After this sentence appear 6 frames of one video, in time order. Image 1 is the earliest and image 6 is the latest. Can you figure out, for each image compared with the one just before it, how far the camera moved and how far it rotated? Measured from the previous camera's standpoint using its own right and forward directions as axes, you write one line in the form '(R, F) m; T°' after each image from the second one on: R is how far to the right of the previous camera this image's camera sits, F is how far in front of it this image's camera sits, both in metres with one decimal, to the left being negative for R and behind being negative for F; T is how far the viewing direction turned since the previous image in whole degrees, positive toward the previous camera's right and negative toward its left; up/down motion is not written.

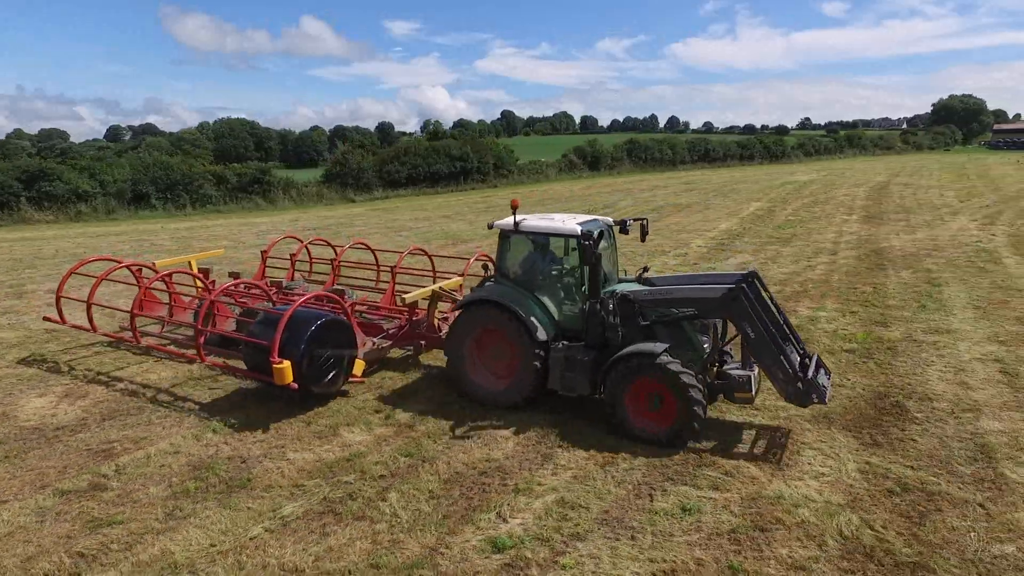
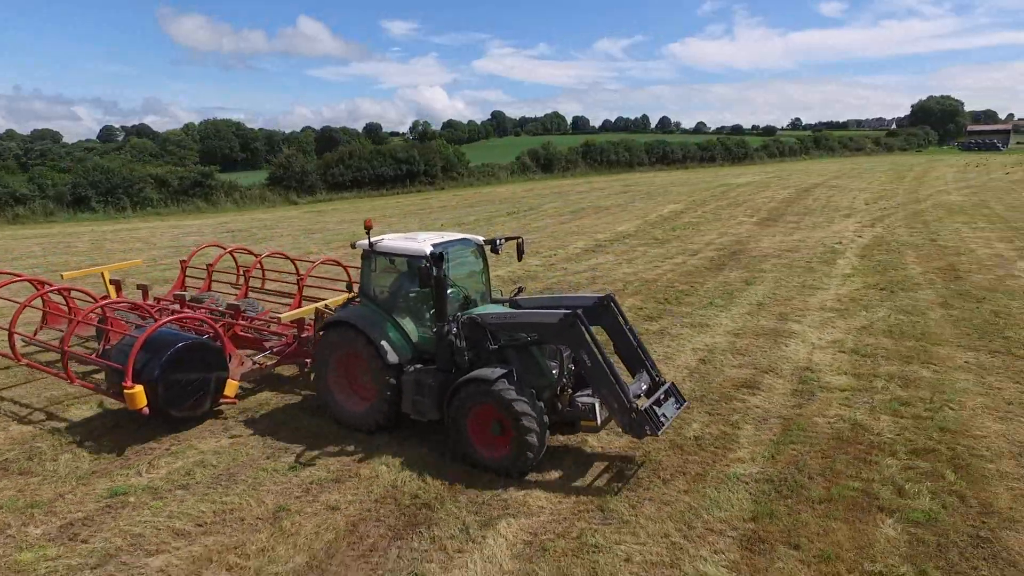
(+2.6, -0.8) m; 0°
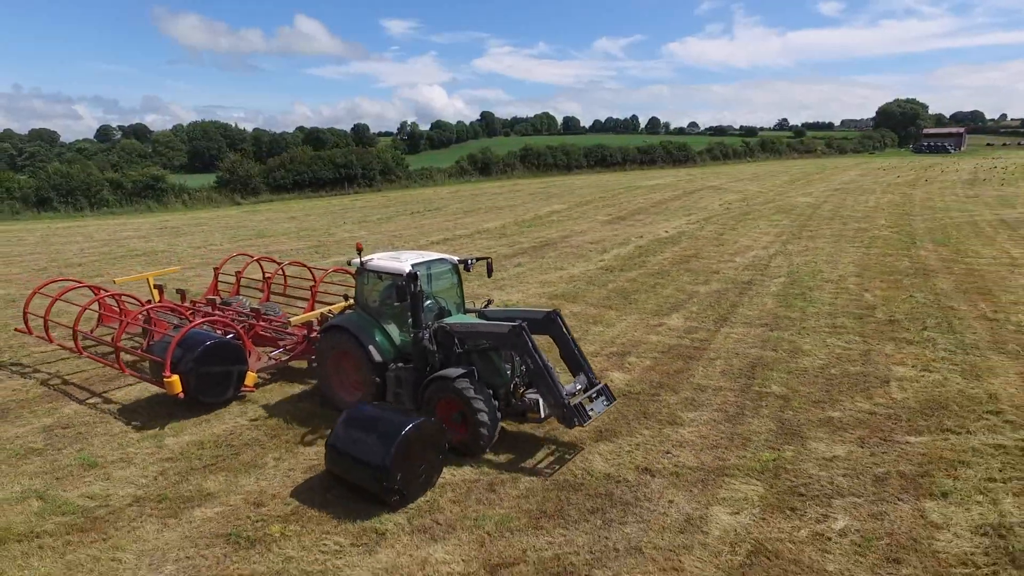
(+3.9, -3.4) m; 0°
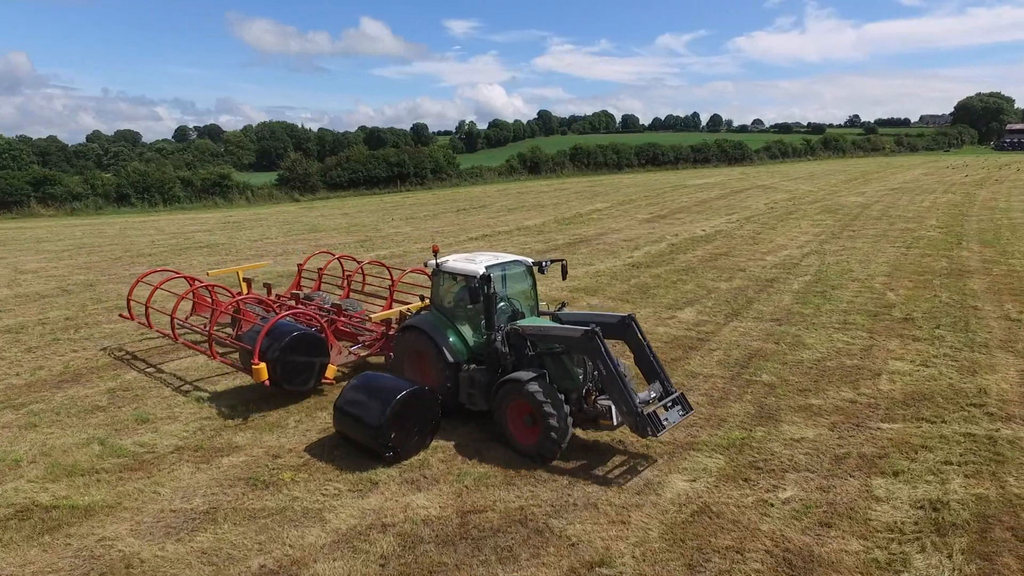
(+0.6, -0.6) m; -5°
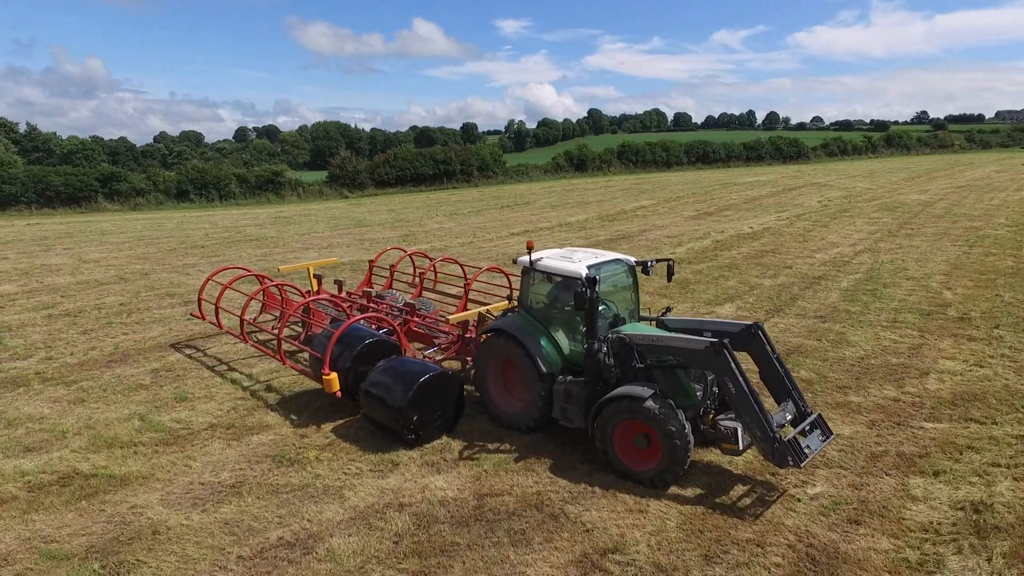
(+0.2, 0.0) m; -4°
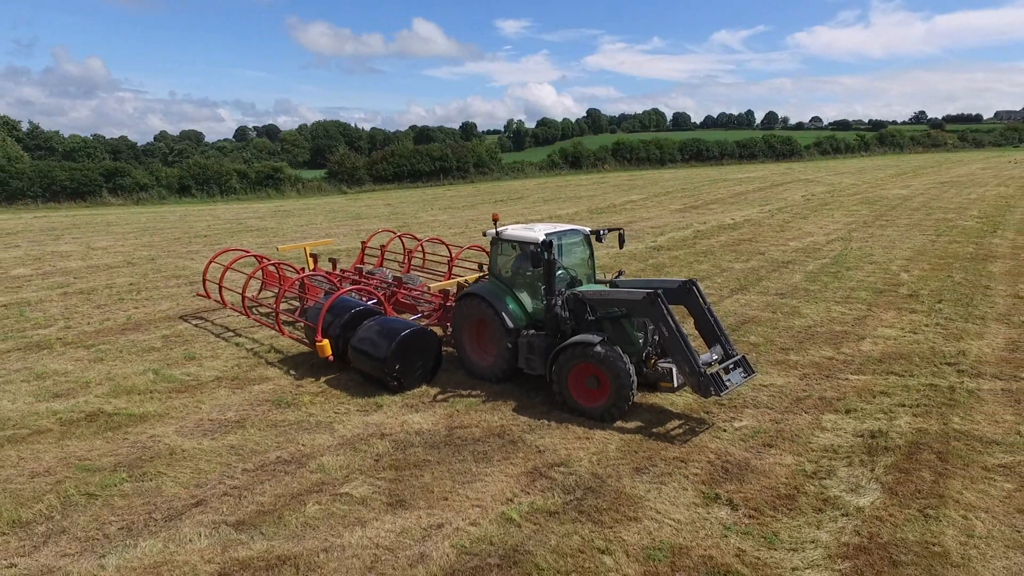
(+0.3, -0.7) m; 0°
